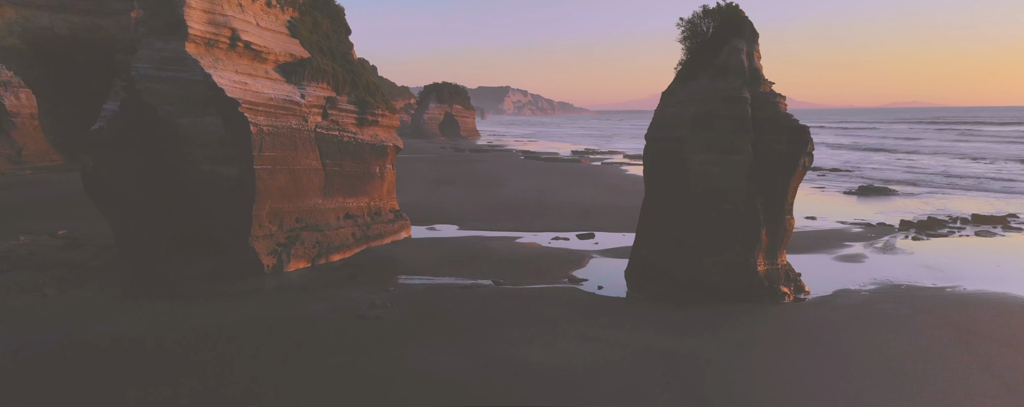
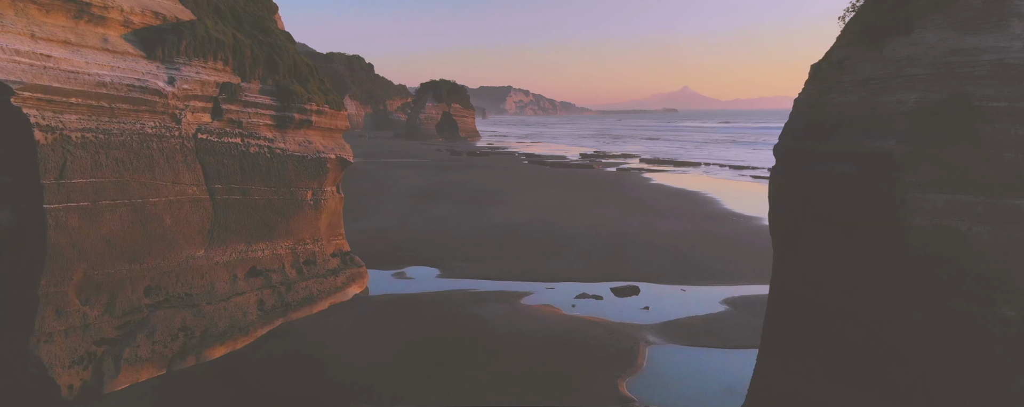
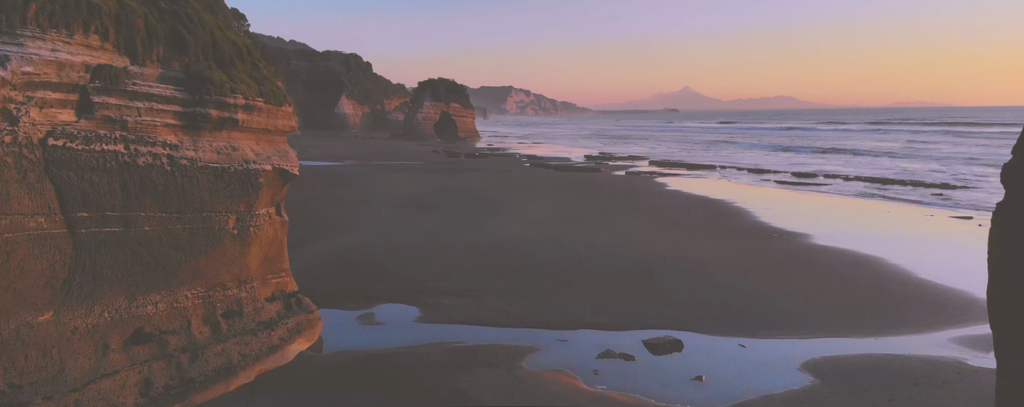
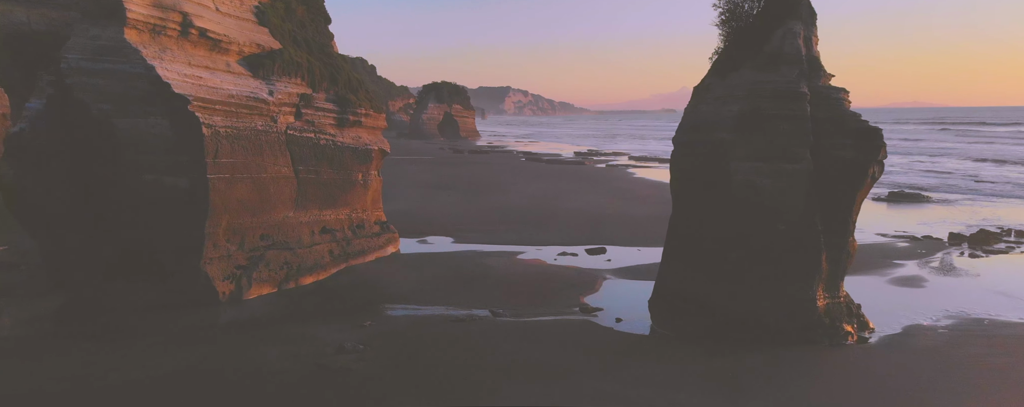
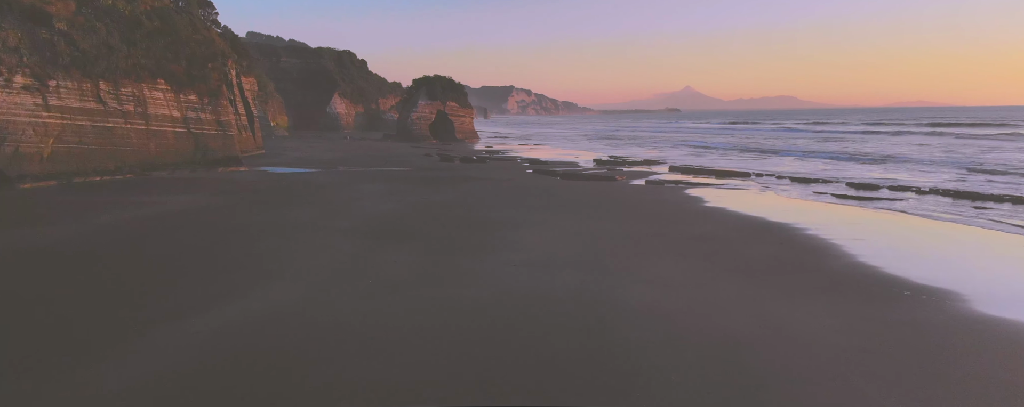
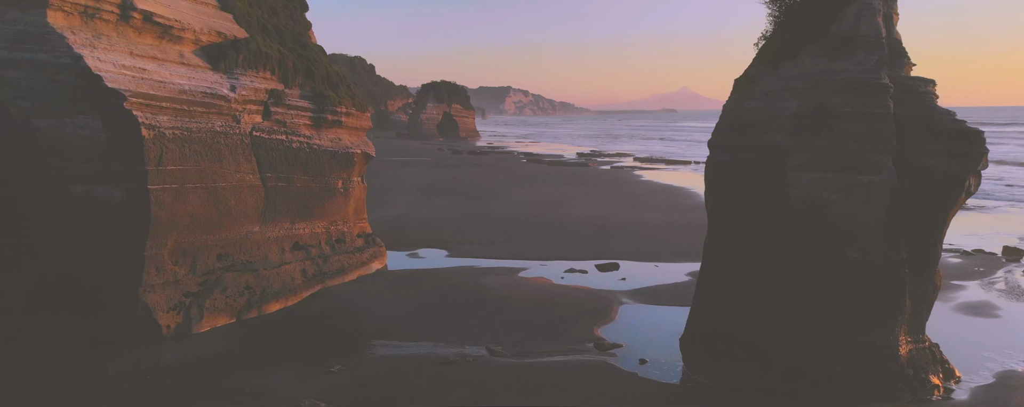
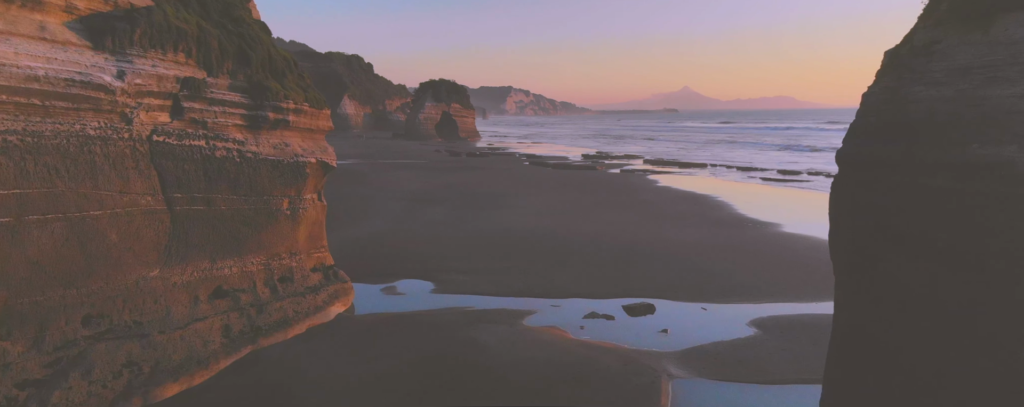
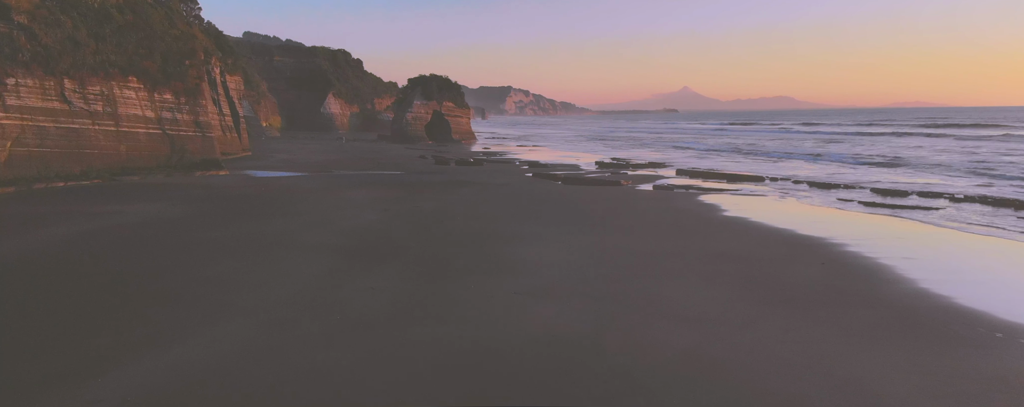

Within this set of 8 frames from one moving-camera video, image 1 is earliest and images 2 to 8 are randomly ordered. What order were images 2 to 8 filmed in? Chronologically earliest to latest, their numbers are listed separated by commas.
4, 6, 2, 7, 3, 5, 8
